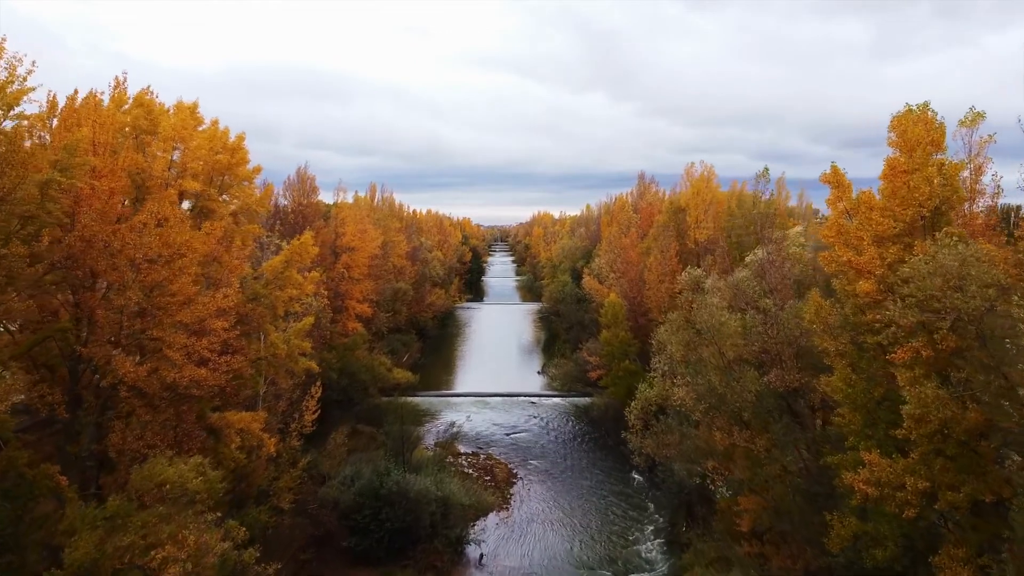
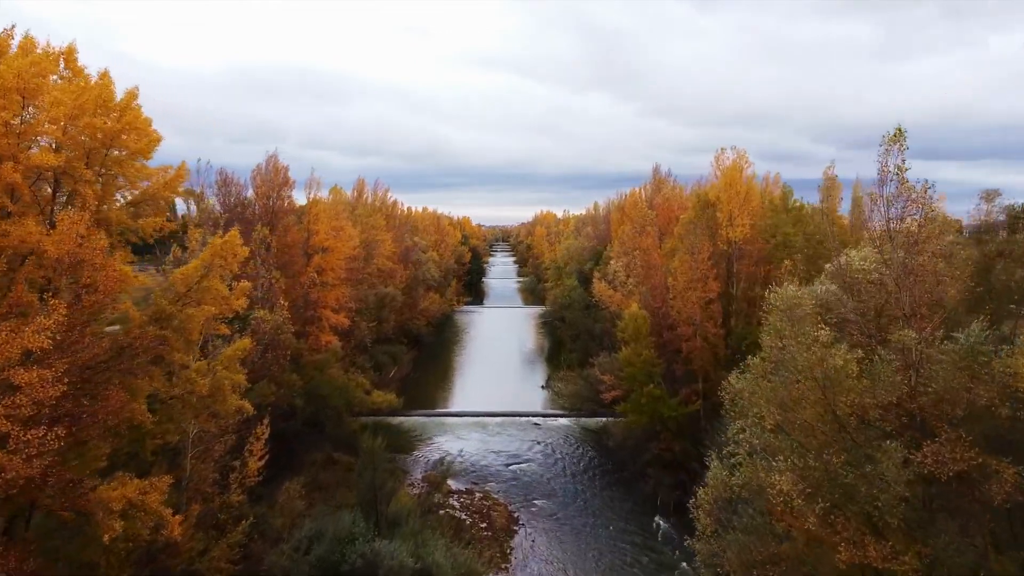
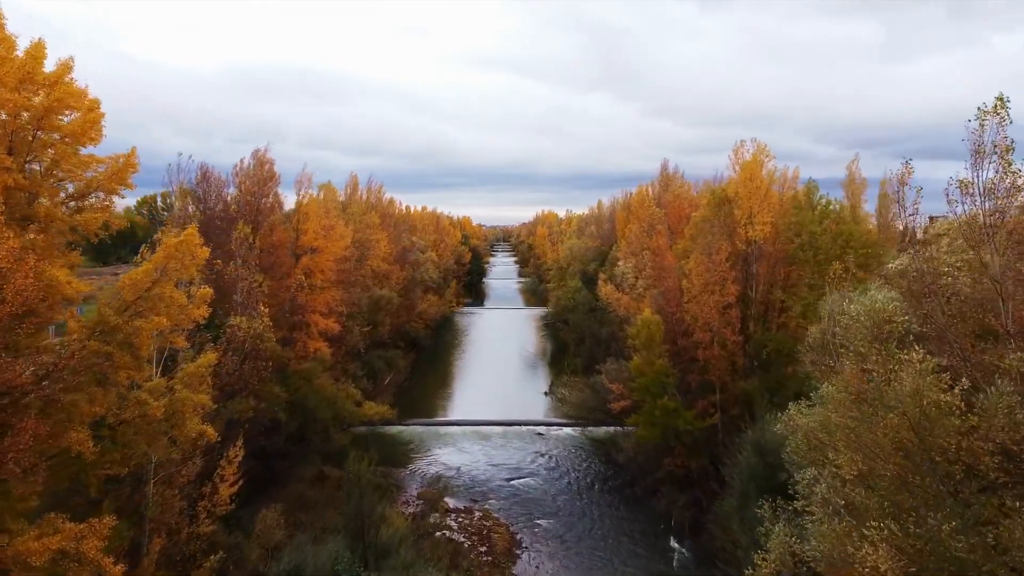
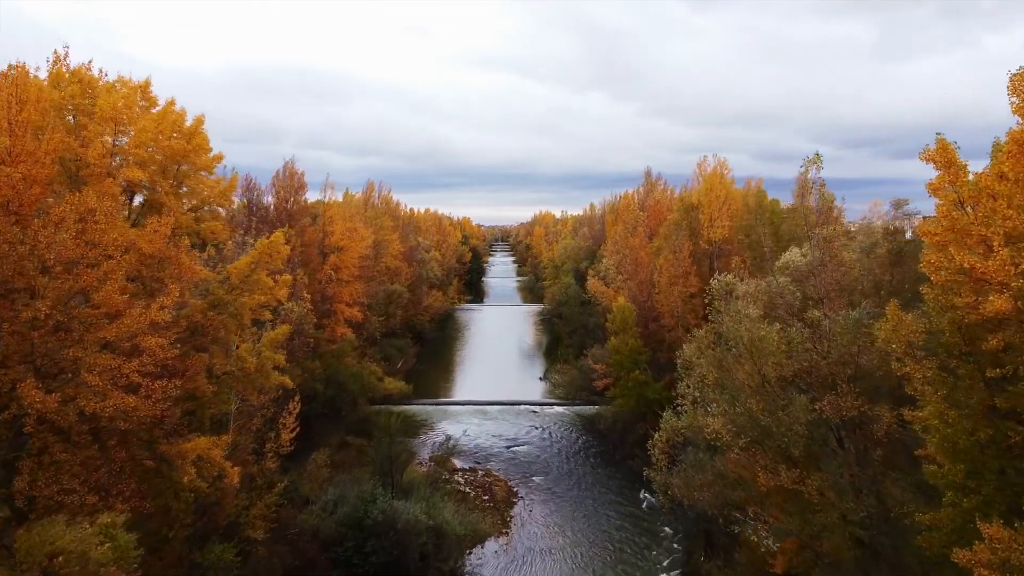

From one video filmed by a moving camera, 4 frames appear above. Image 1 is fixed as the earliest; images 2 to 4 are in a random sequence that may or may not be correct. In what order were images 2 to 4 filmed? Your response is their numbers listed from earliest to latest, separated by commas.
4, 2, 3
